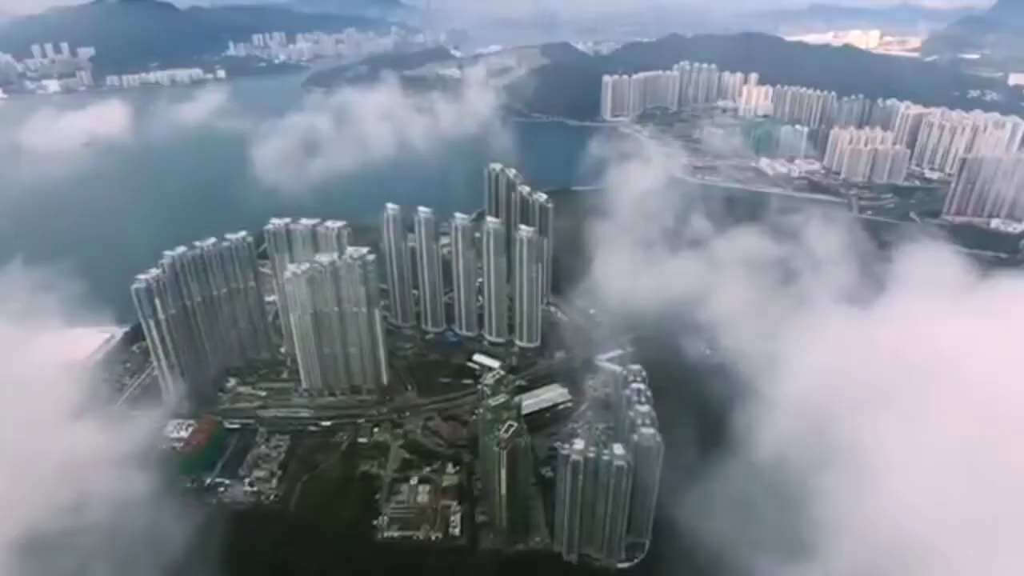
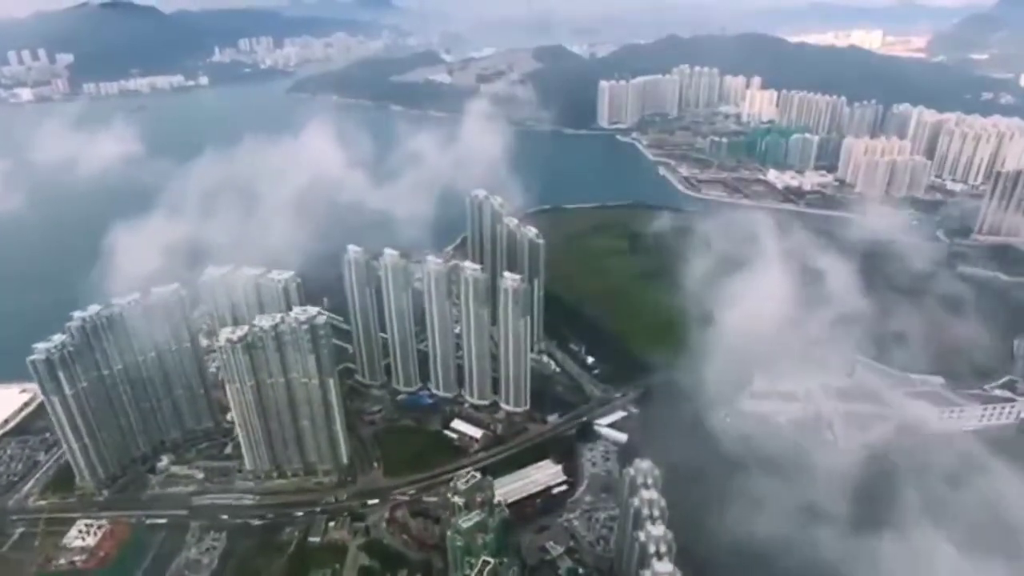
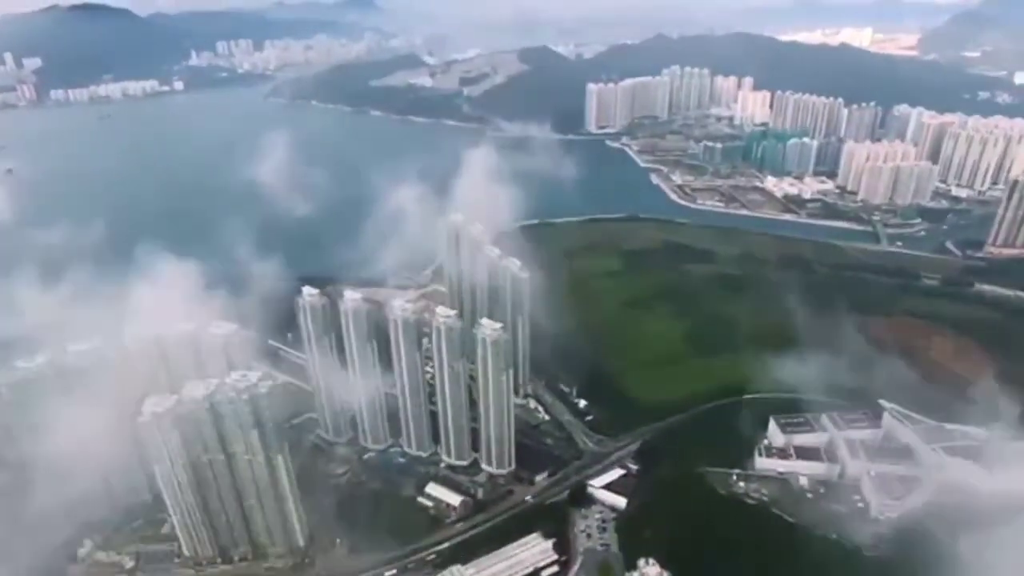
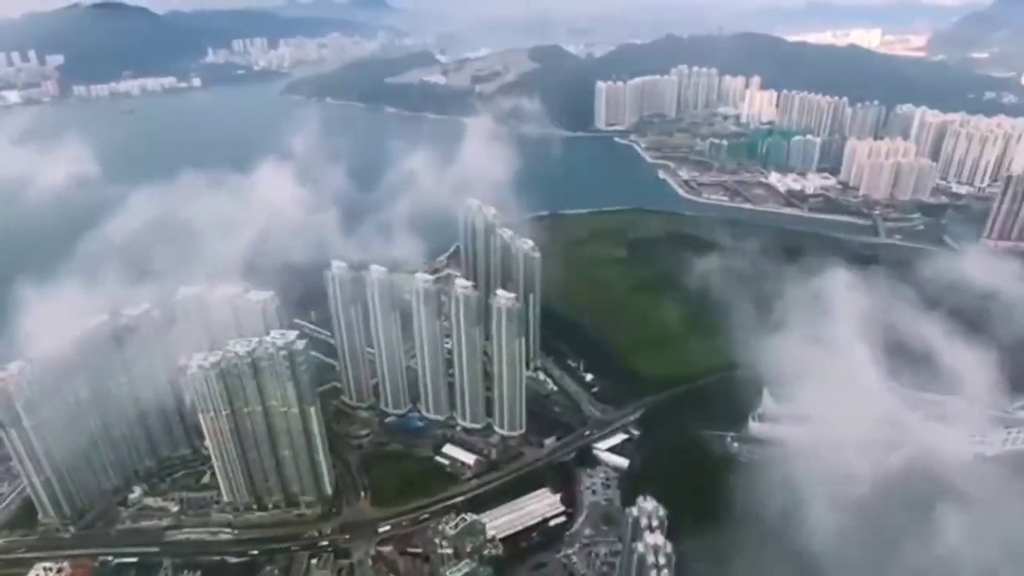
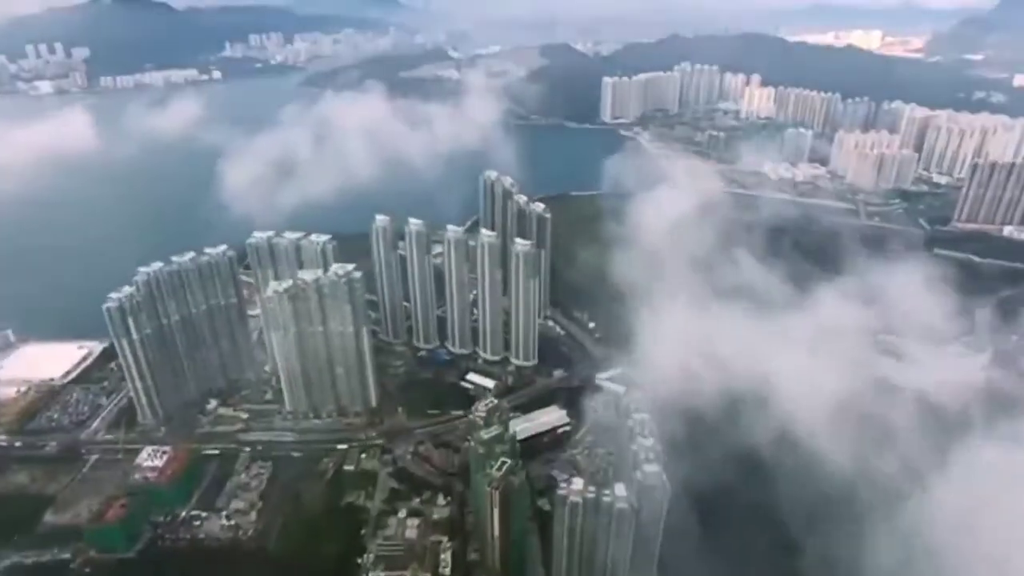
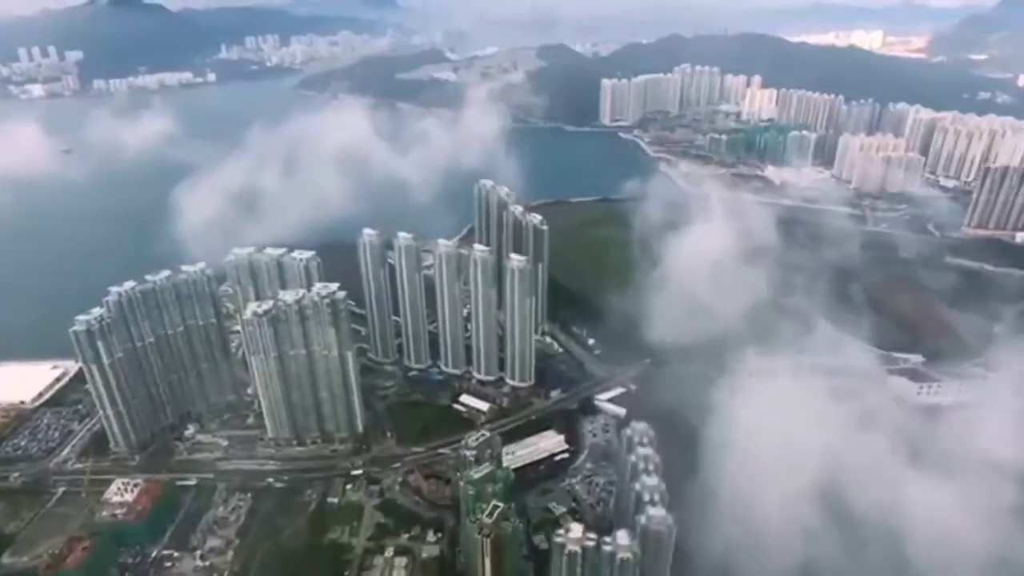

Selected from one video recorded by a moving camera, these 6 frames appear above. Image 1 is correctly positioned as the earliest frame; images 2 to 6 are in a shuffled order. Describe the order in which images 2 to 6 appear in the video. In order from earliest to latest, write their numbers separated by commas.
5, 6, 2, 4, 3
